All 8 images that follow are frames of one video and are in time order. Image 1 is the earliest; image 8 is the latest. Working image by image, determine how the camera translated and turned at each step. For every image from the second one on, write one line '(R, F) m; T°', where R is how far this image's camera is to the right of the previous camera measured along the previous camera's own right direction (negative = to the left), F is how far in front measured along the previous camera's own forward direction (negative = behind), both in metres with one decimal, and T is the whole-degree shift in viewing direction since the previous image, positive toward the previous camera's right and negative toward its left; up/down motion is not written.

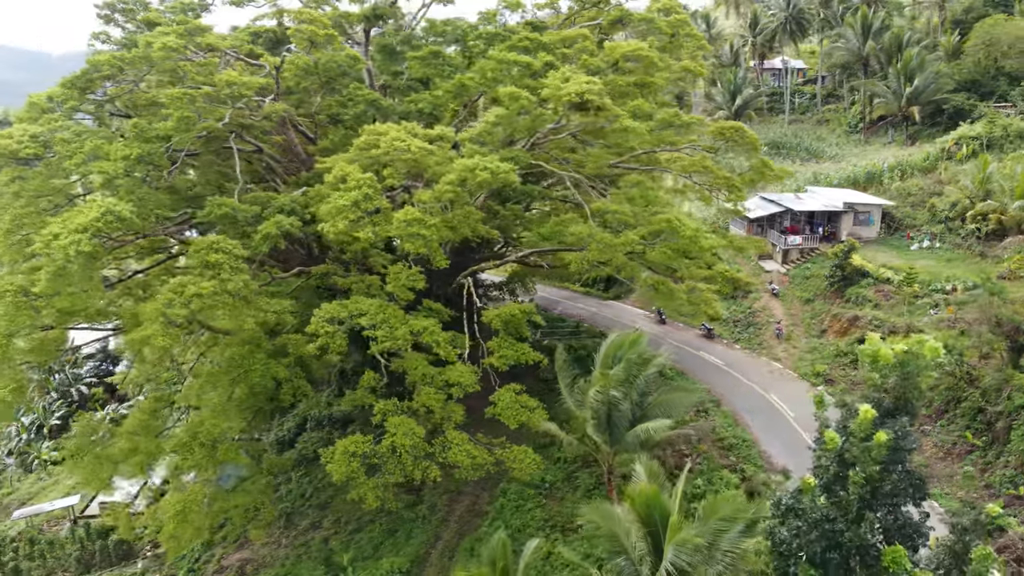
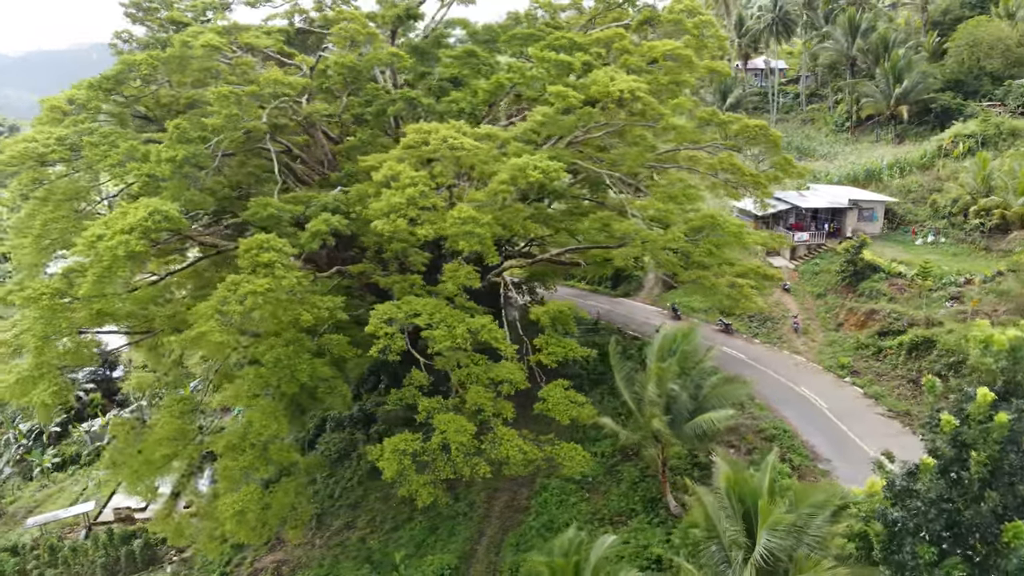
(-1.2, -0.1) m; +2°
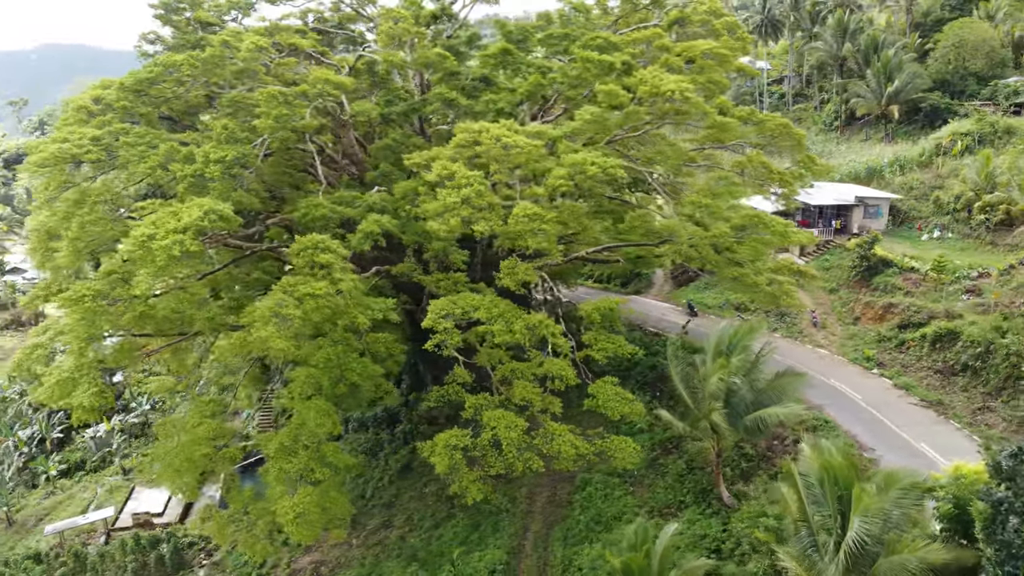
(-1.2, -0.1) m; +2°
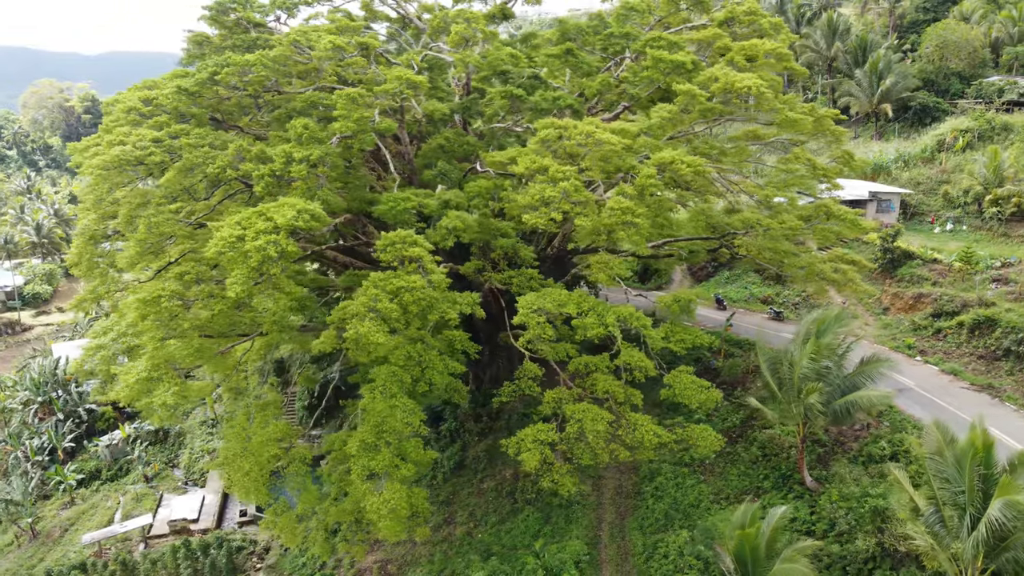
(-1.9, -0.1) m; +3°
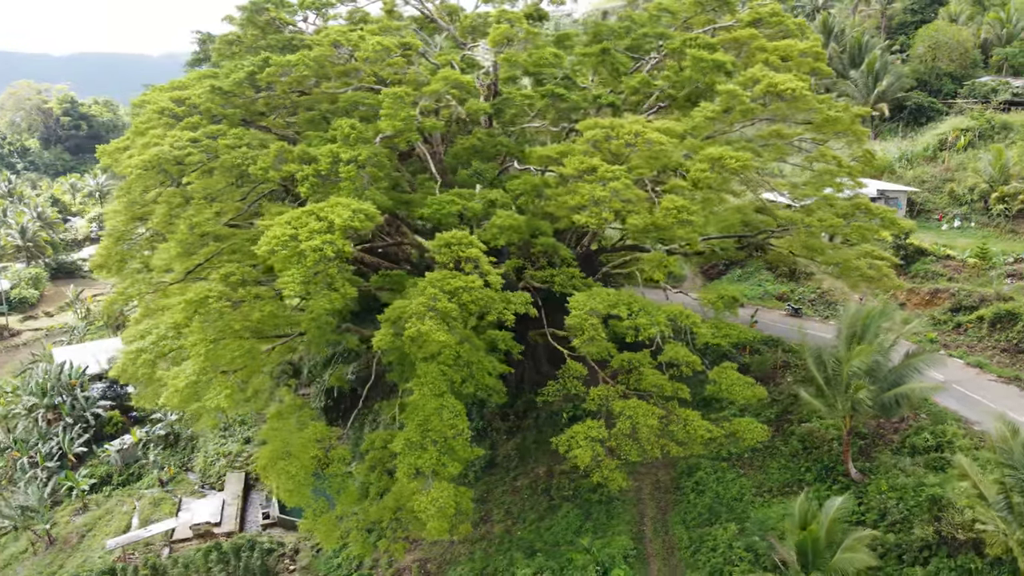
(-1.1, -0.1) m; +2°
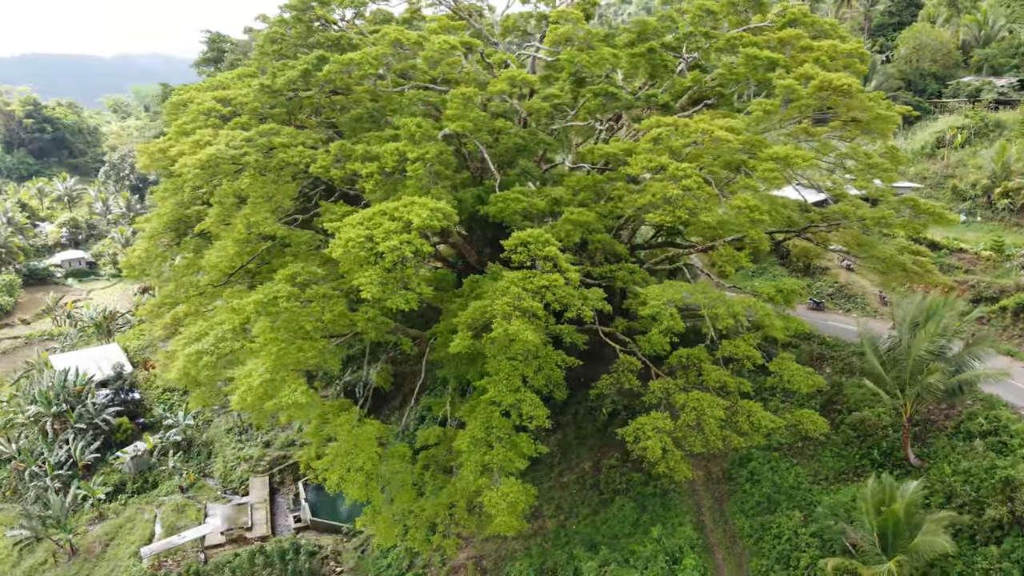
(-1.6, -0.1) m; +3°
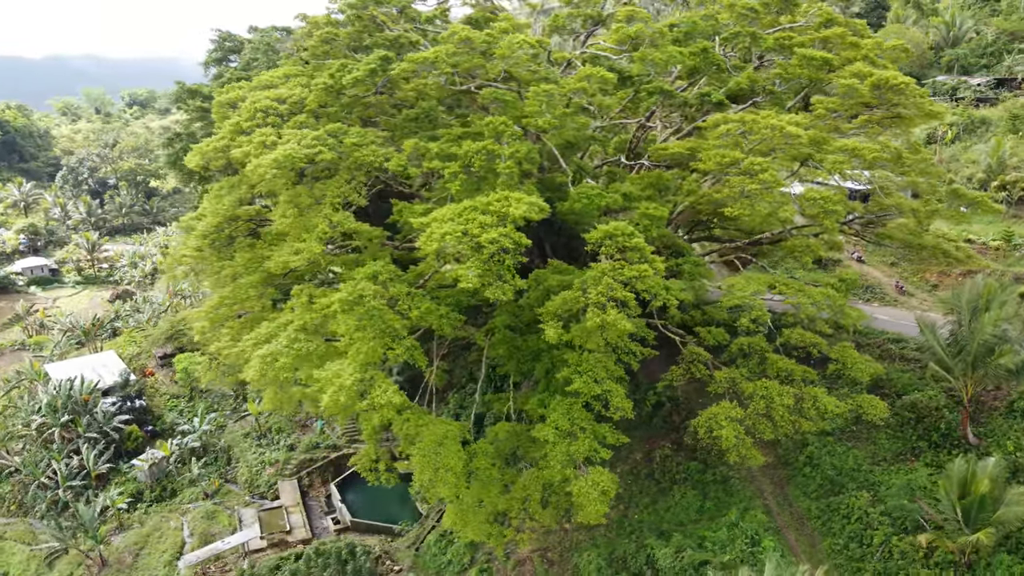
(-2.0, -0.1) m; +4°
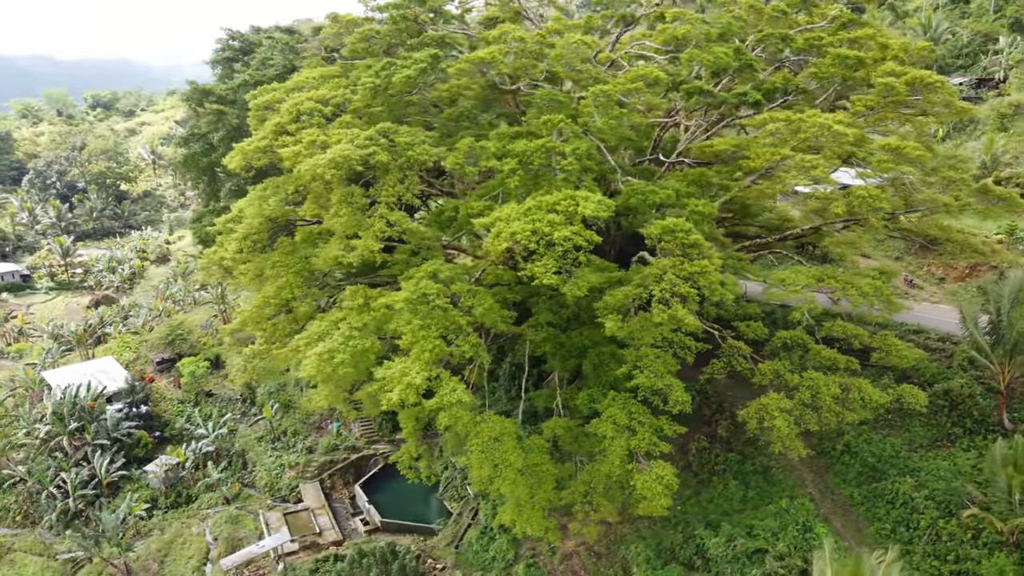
(-1.5, -0.1) m; +3°
